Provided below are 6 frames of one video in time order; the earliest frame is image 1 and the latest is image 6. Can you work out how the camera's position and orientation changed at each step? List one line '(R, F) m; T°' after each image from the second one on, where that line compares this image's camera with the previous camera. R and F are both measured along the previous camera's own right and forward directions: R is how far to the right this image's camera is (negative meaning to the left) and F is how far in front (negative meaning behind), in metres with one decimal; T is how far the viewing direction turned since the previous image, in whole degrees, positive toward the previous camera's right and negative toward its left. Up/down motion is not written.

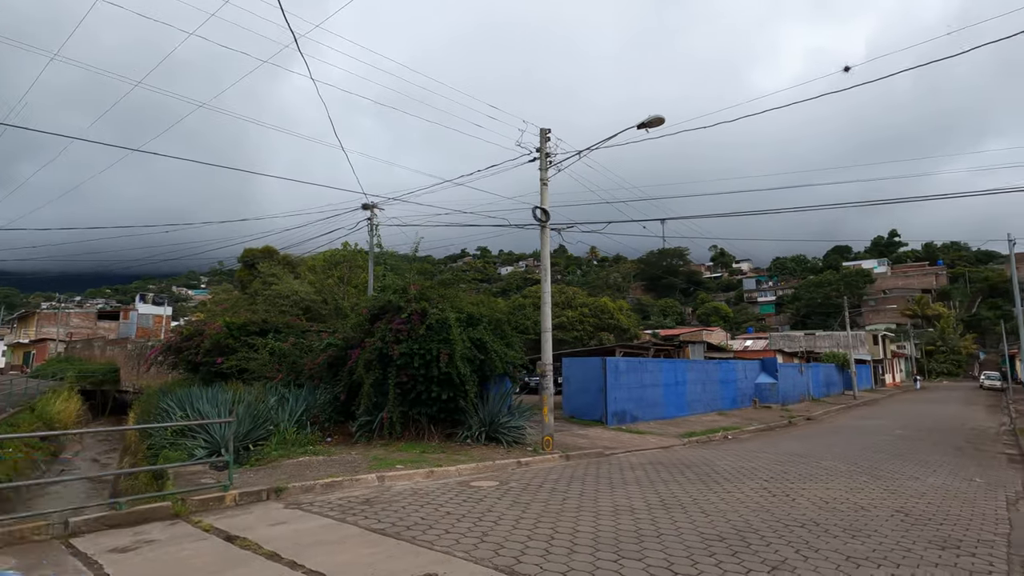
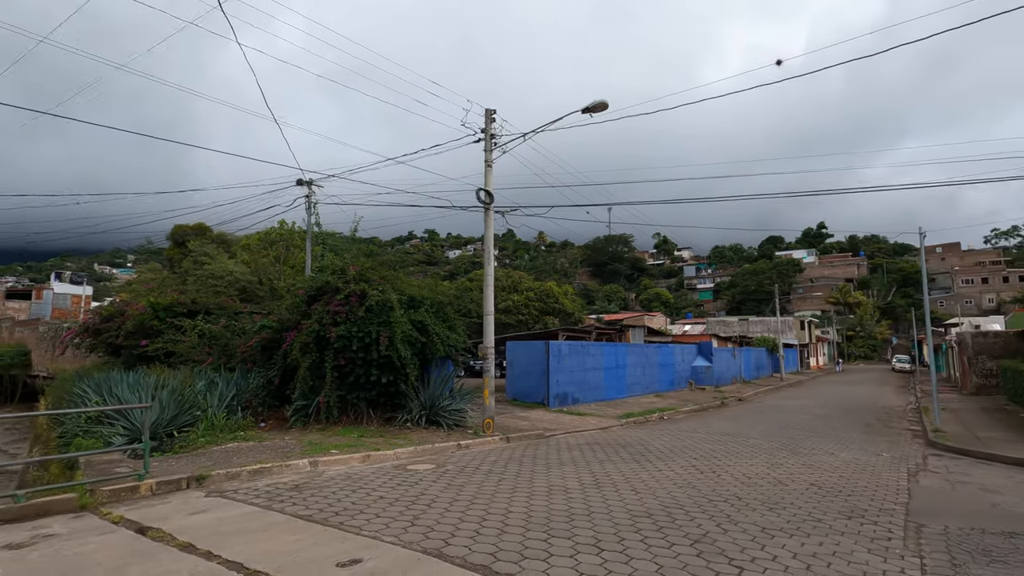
(+0.1, +0.1) m; +6°
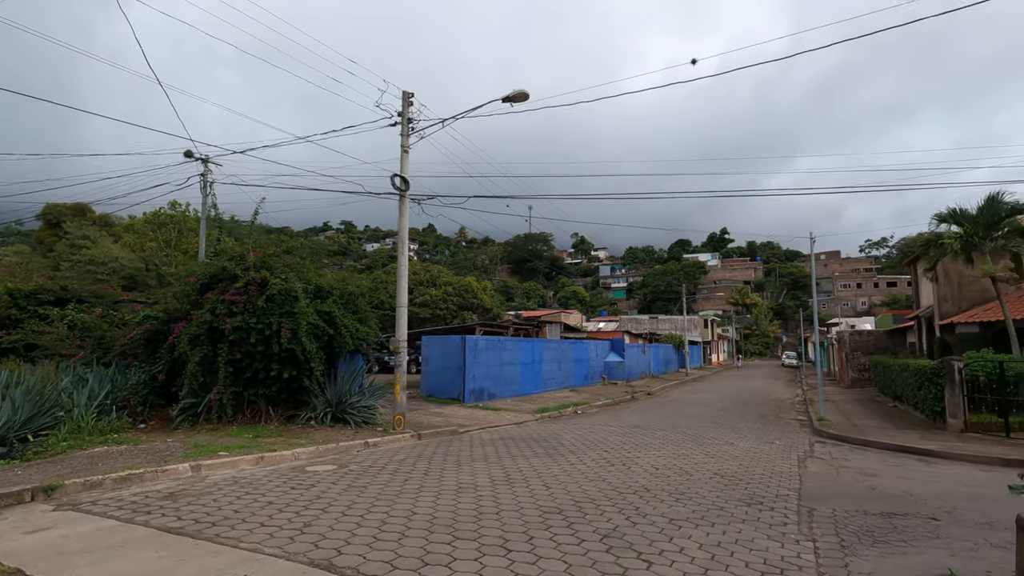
(+0.1, +0.3) m; +9°
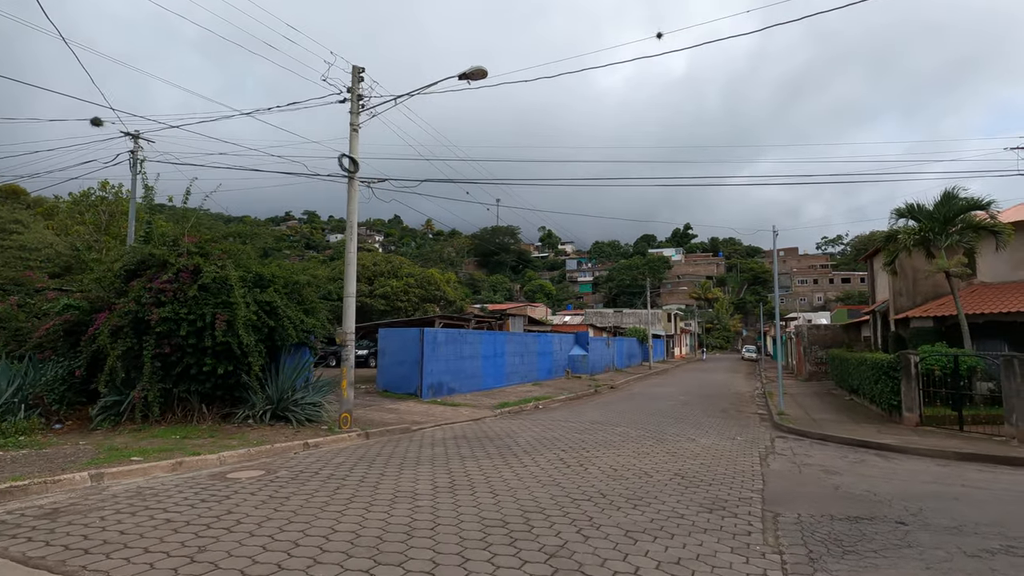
(+0.2, +0.6) m; +3°
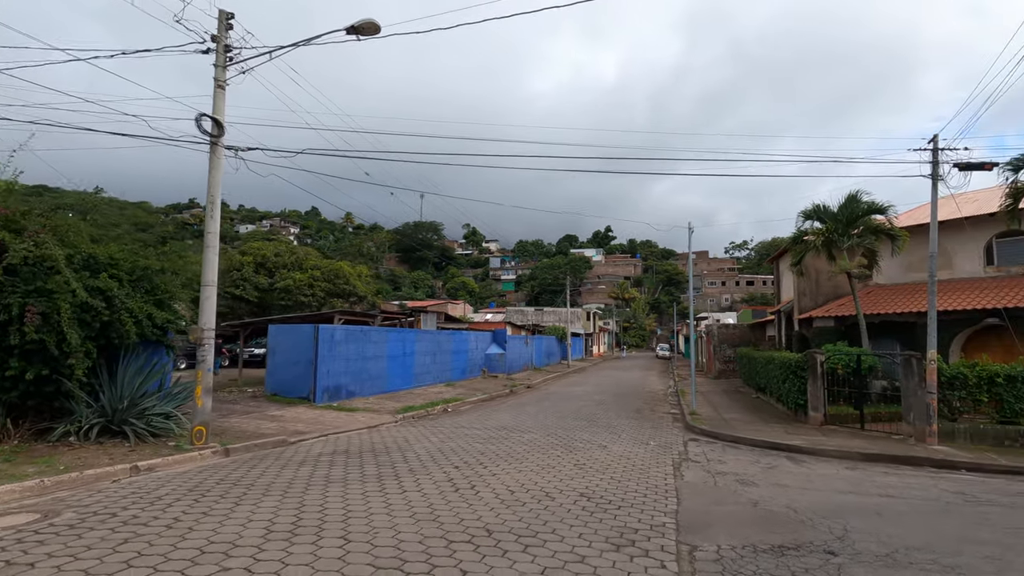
(+0.5, +1.2) m; +8°
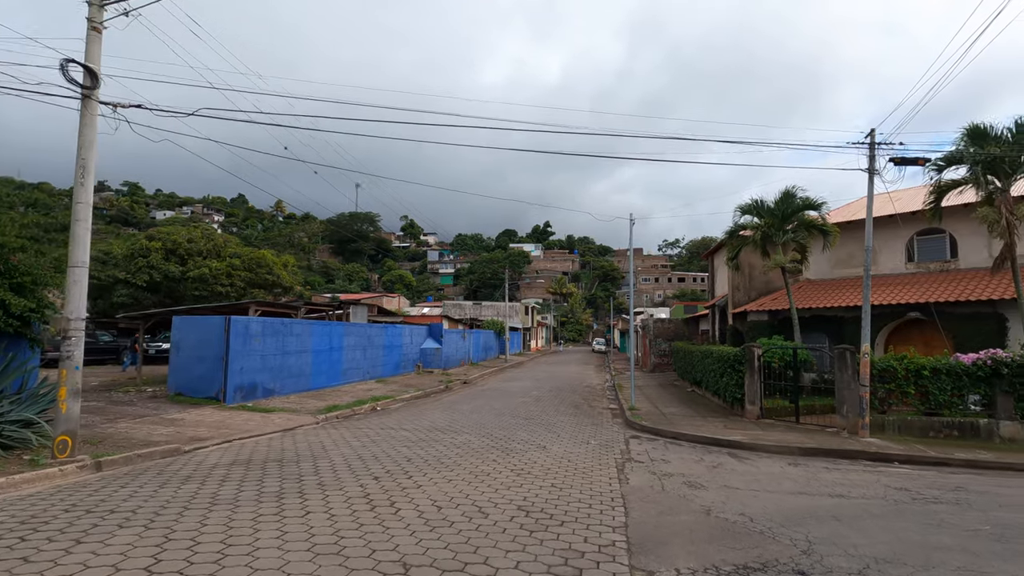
(+0.1, +0.9) m; +7°
